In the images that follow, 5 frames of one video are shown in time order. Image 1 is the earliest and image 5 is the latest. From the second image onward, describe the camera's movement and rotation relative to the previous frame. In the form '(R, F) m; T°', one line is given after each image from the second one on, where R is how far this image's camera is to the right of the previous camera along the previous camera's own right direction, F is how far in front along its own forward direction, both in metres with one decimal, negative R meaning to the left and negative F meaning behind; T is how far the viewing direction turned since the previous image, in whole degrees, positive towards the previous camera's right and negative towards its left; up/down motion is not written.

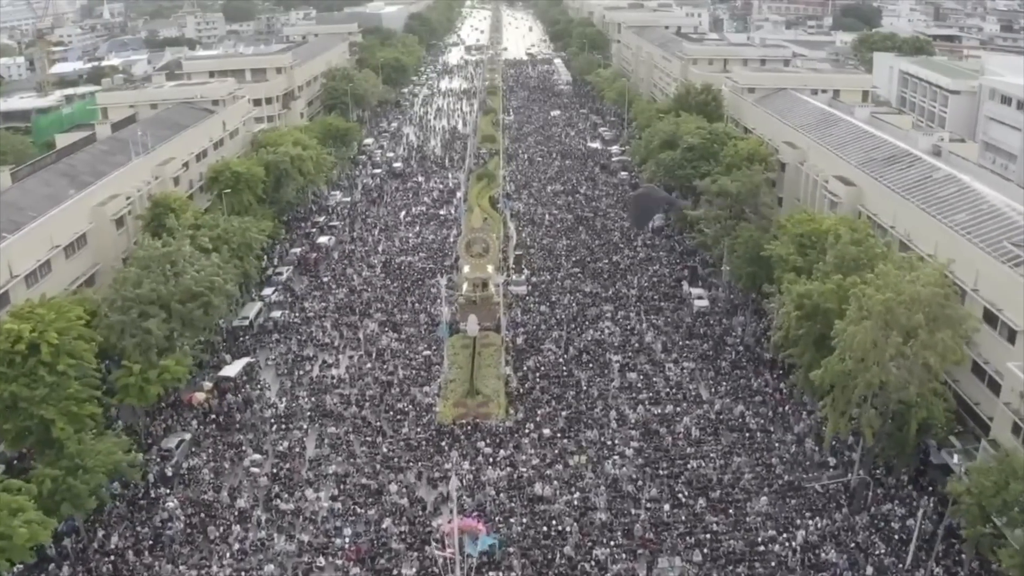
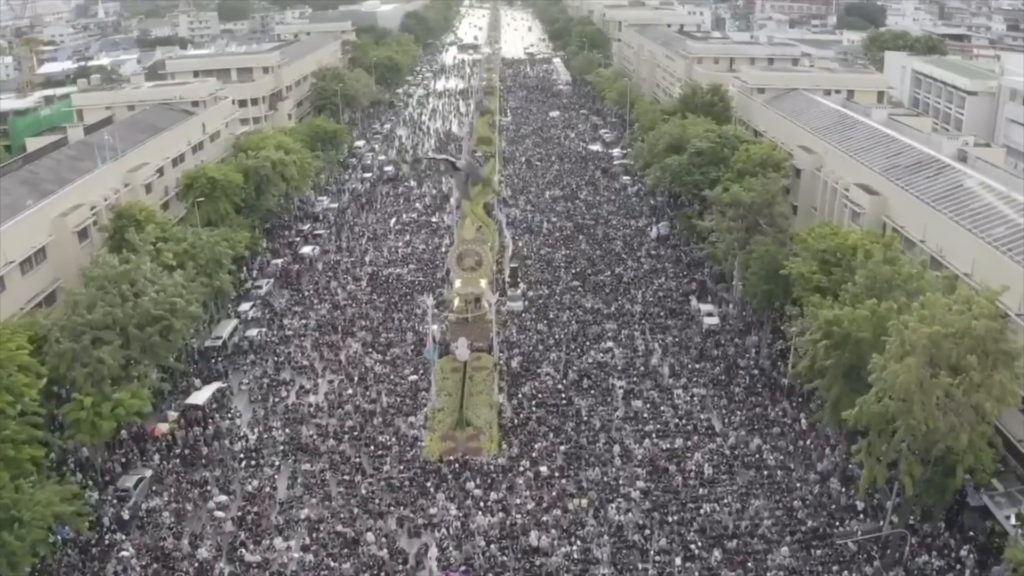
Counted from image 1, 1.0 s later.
(+0.2, +3.2) m; 0°
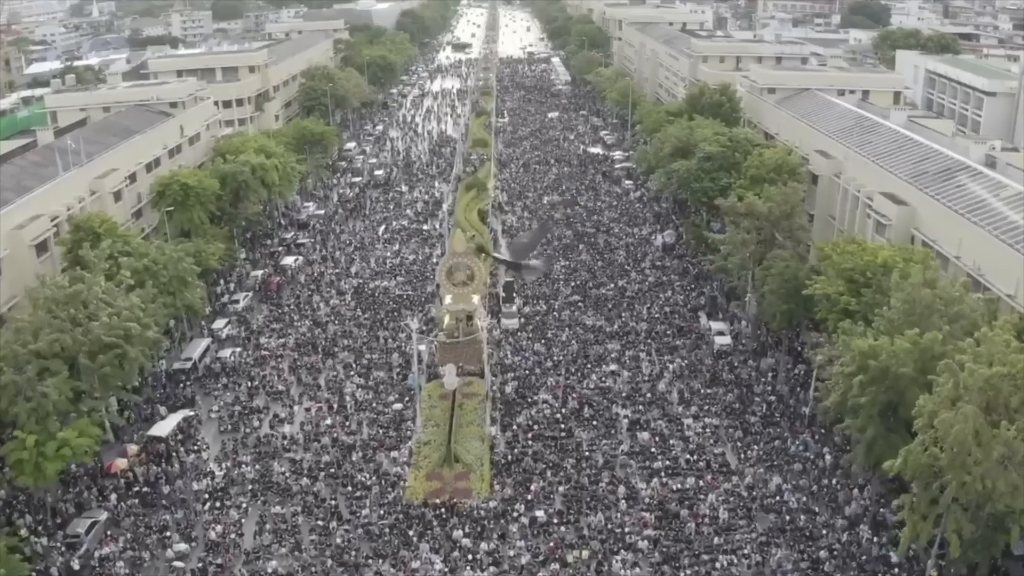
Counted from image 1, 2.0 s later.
(+0.2, +3.1) m; 0°
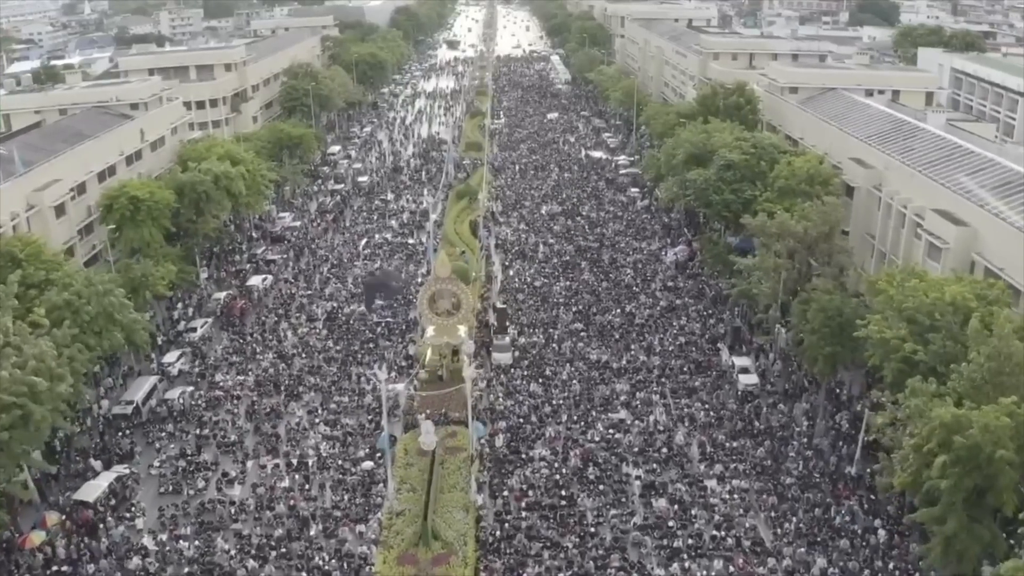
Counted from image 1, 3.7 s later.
(+0.3, +5.1) m; 0°
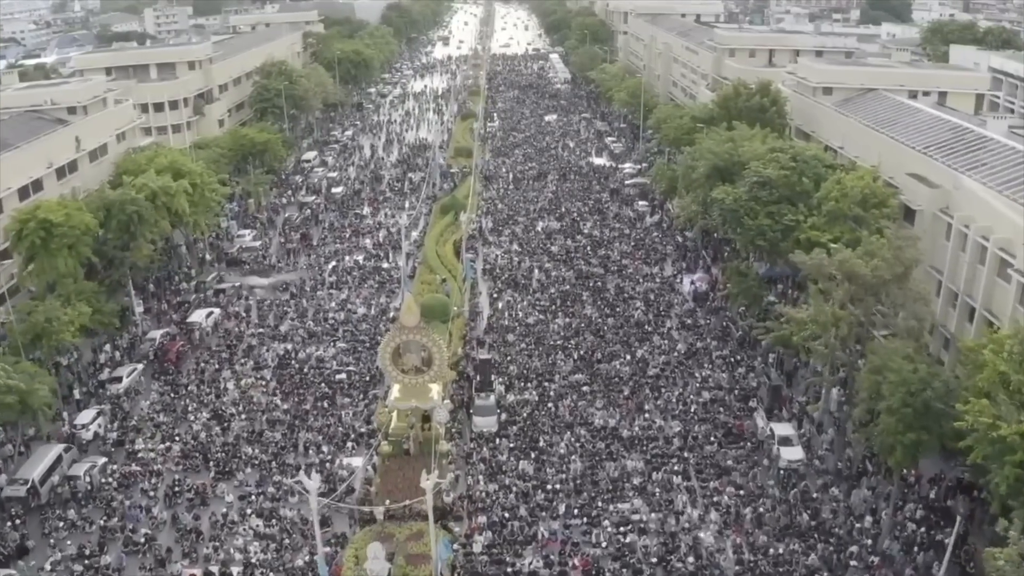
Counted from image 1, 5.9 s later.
(+0.5, +6.4) m; 0°
